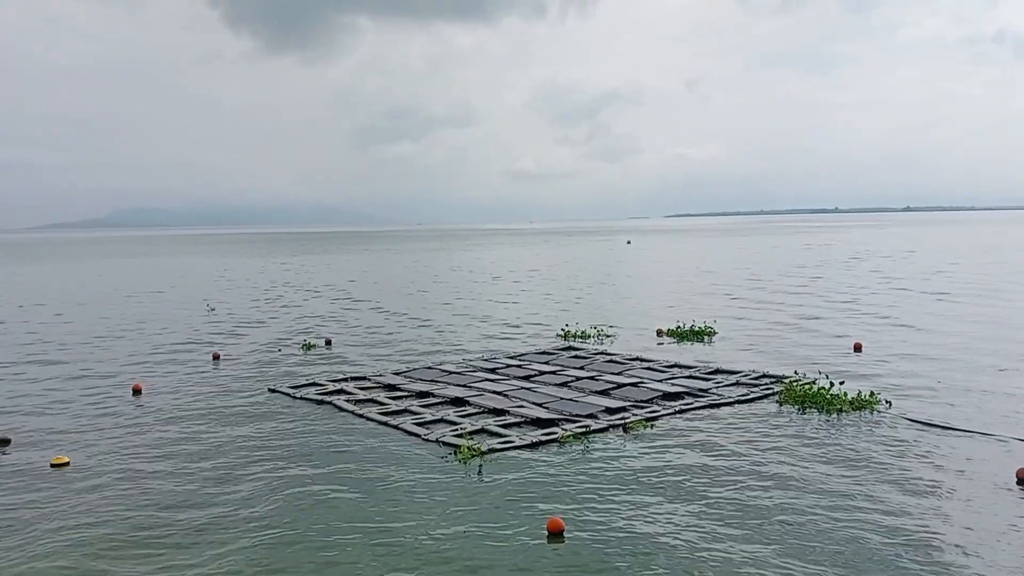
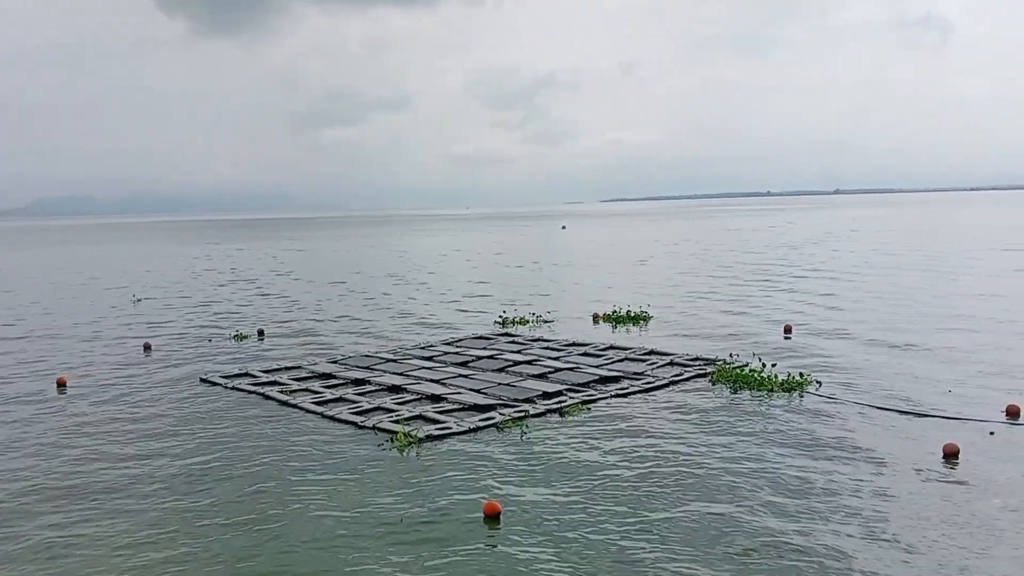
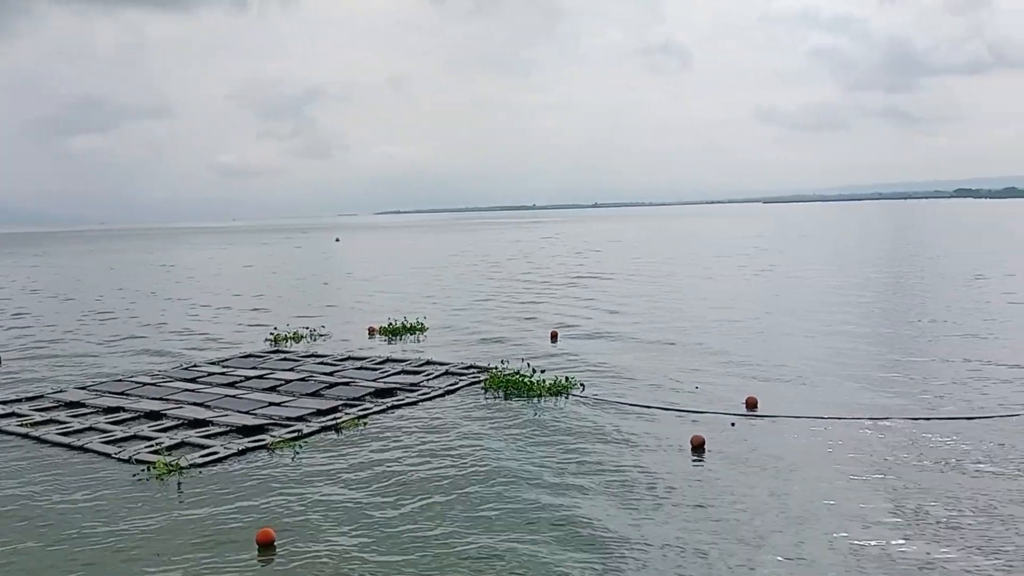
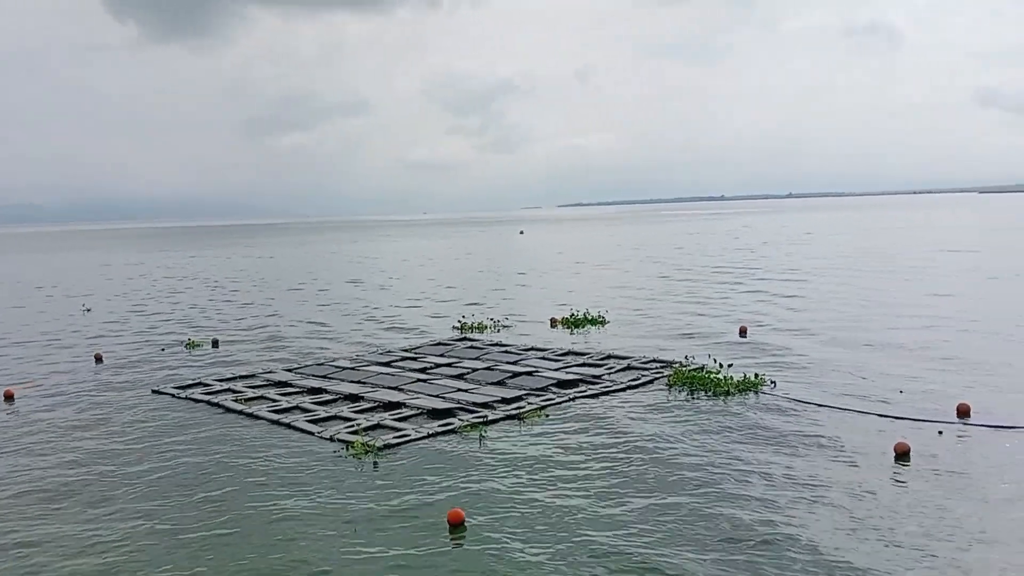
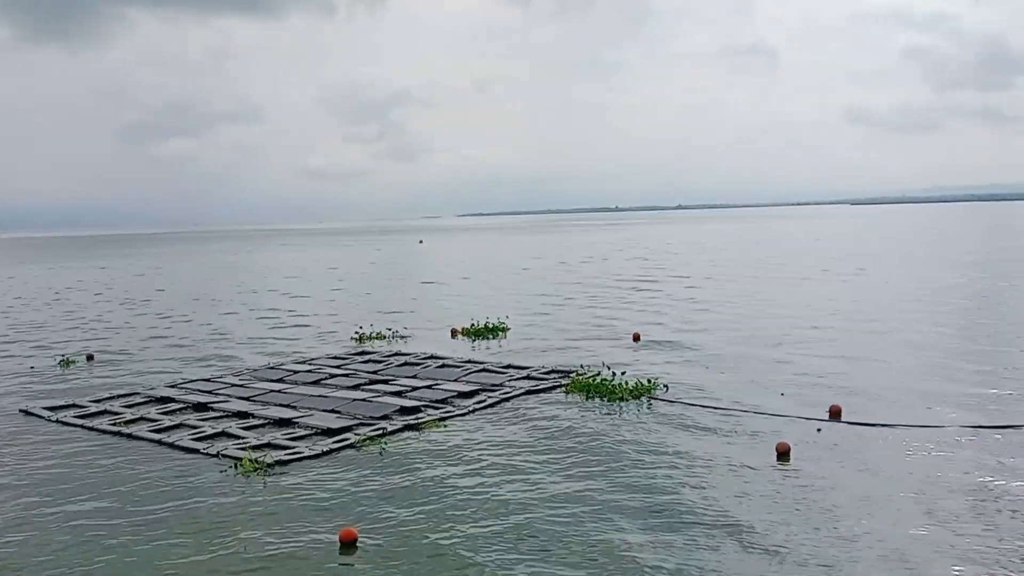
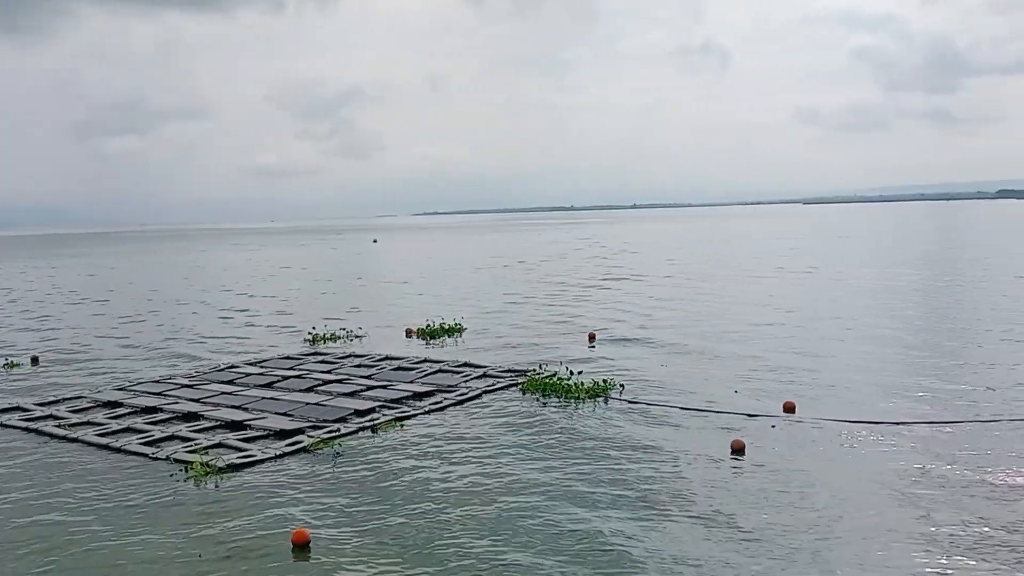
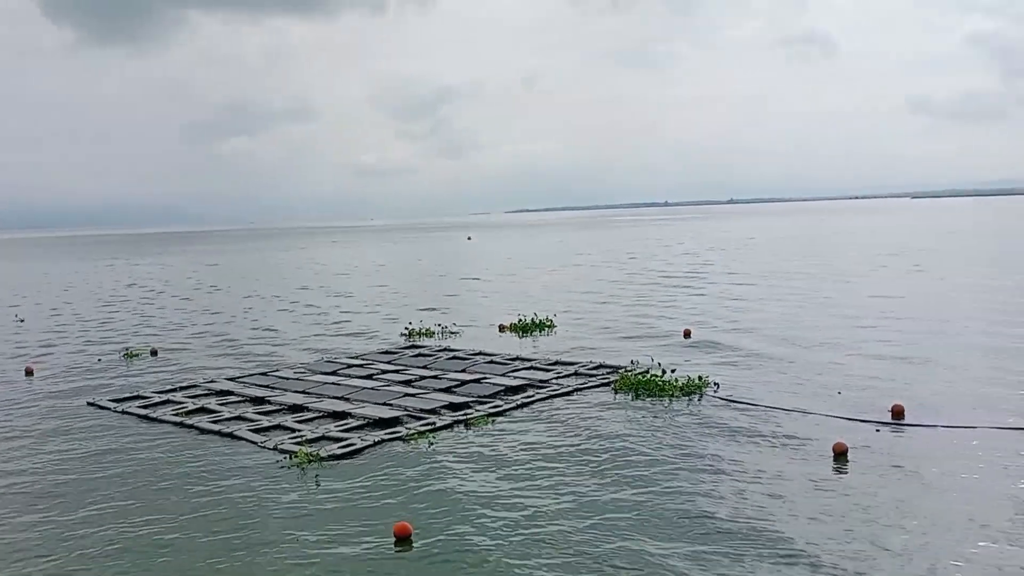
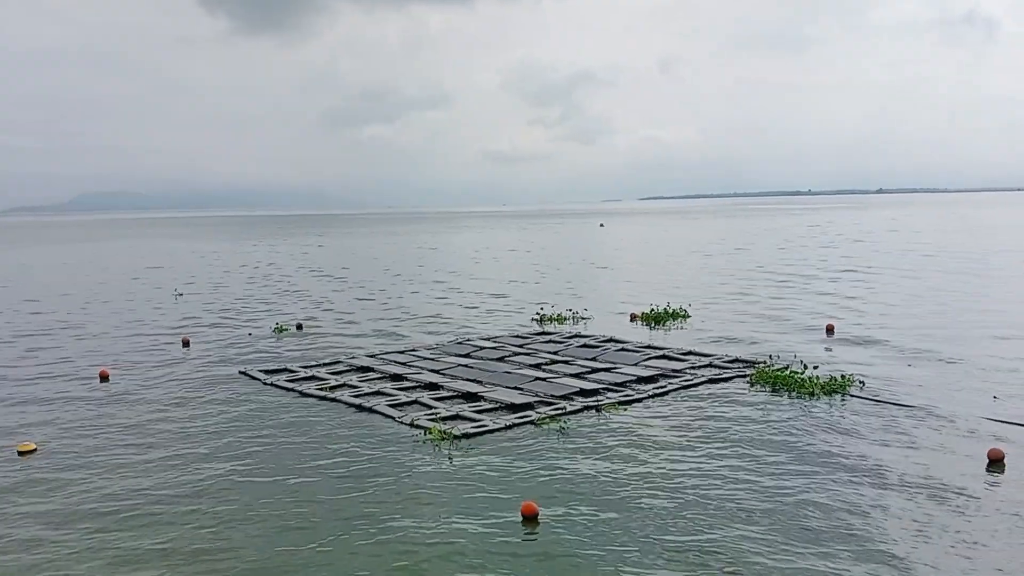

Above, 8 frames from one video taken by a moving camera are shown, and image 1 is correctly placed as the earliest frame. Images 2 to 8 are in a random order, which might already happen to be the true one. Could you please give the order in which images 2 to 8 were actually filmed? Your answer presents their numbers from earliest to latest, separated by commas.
8, 2, 4, 7, 5, 6, 3
